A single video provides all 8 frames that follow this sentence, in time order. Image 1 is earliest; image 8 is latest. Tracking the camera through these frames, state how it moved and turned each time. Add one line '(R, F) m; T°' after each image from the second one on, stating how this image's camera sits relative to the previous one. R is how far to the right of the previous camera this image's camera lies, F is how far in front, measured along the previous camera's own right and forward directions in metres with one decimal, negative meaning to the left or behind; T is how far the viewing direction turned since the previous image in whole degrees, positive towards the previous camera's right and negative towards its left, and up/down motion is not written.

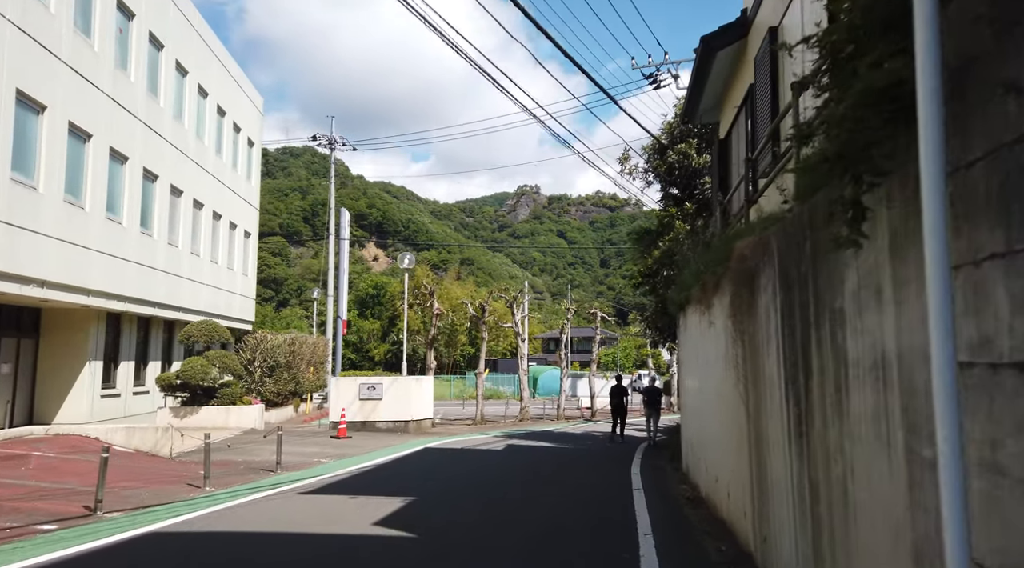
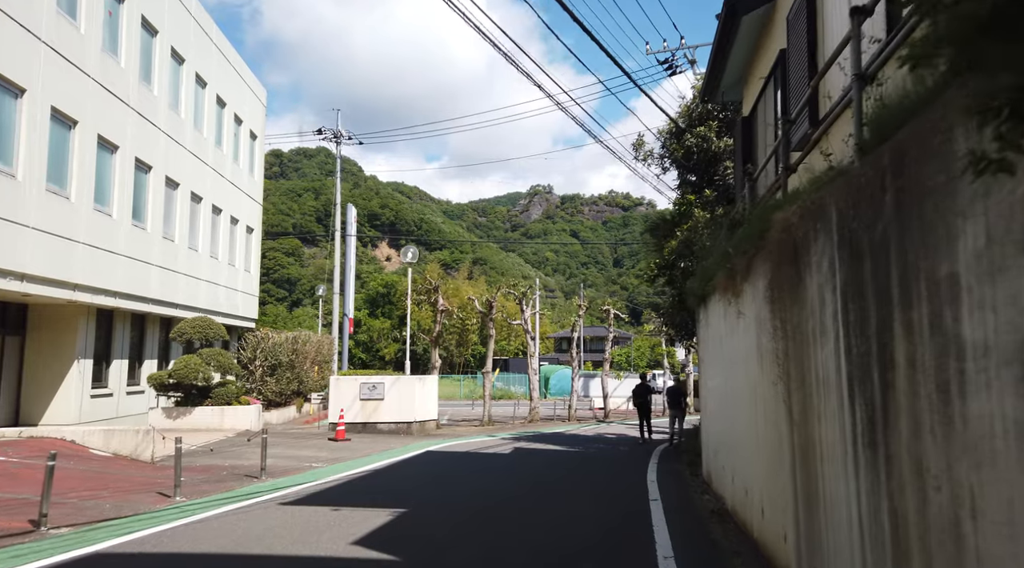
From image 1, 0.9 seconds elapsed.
(+0.1, +1.1) m; -1°
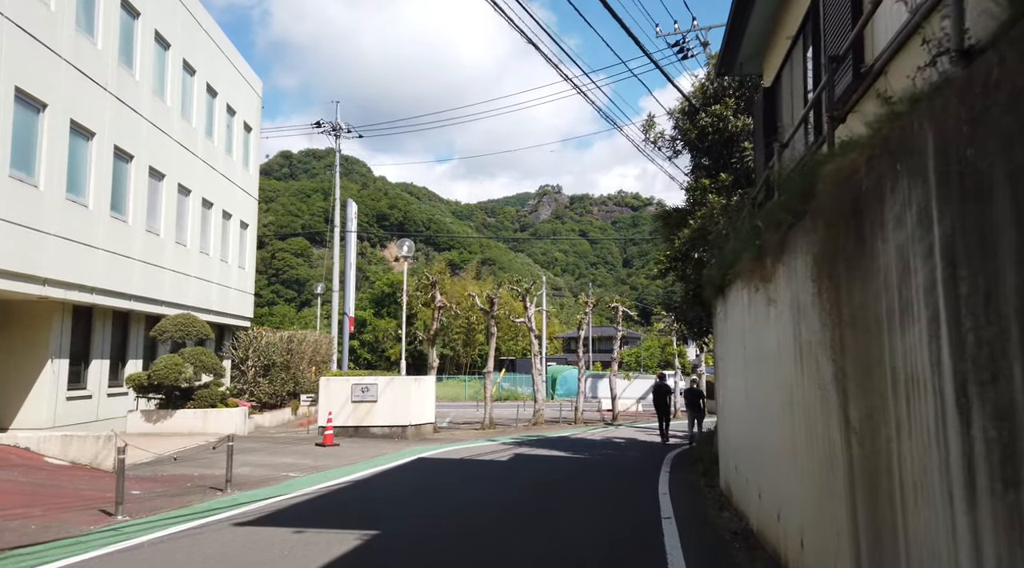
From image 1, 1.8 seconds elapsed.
(+0.2, +1.3) m; -1°
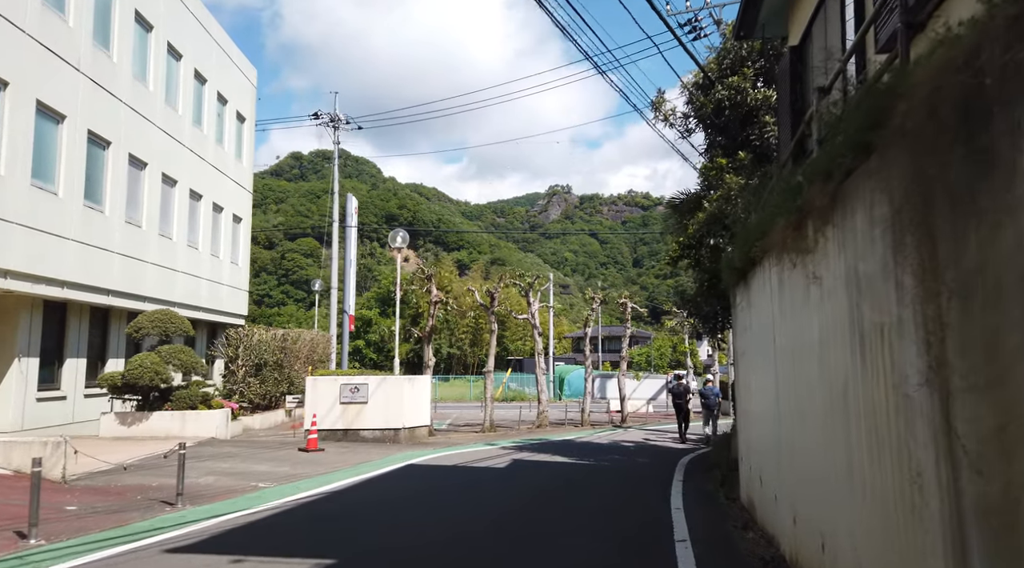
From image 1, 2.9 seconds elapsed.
(+0.2, +1.4) m; -1°
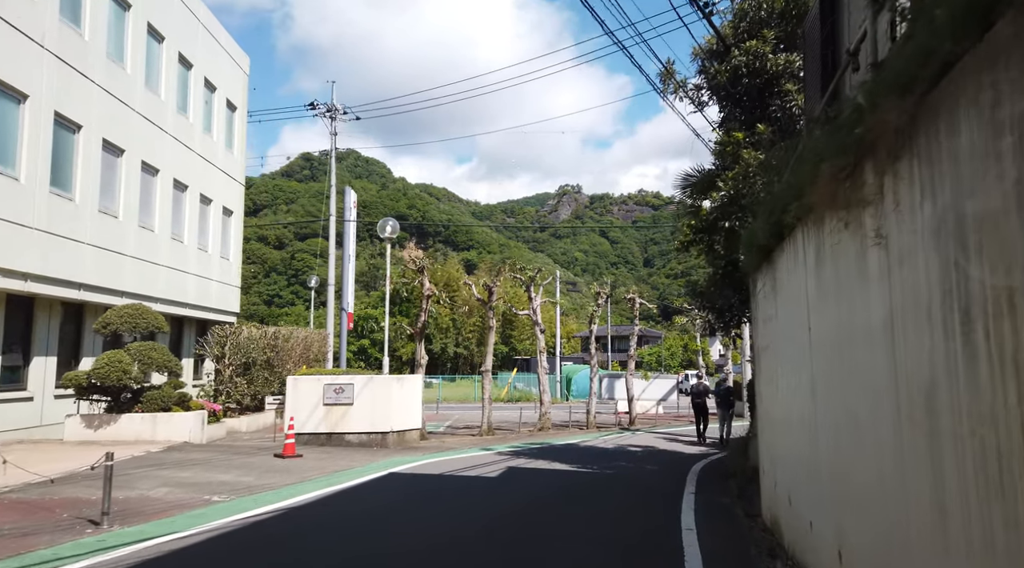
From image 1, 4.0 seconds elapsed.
(+0.3, +1.4) m; -1°
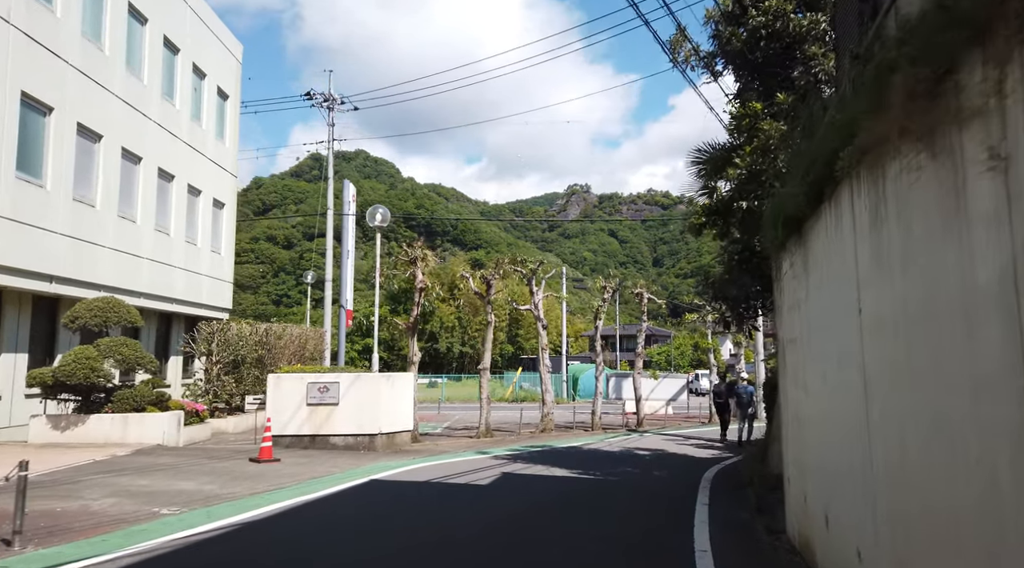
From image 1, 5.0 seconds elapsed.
(+0.2, +1.2) m; -1°
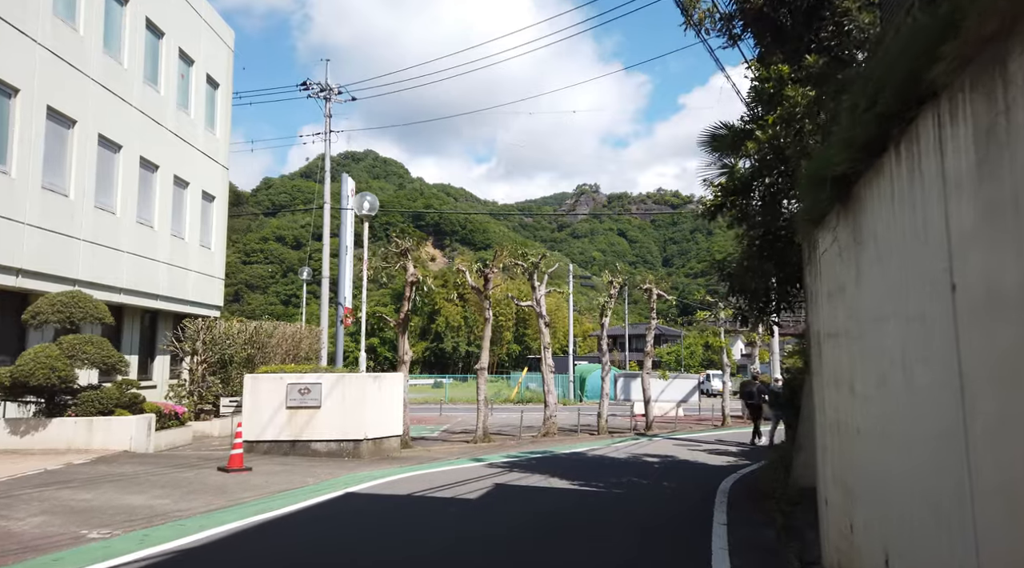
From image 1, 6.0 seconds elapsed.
(+0.2, +1.3) m; -1°
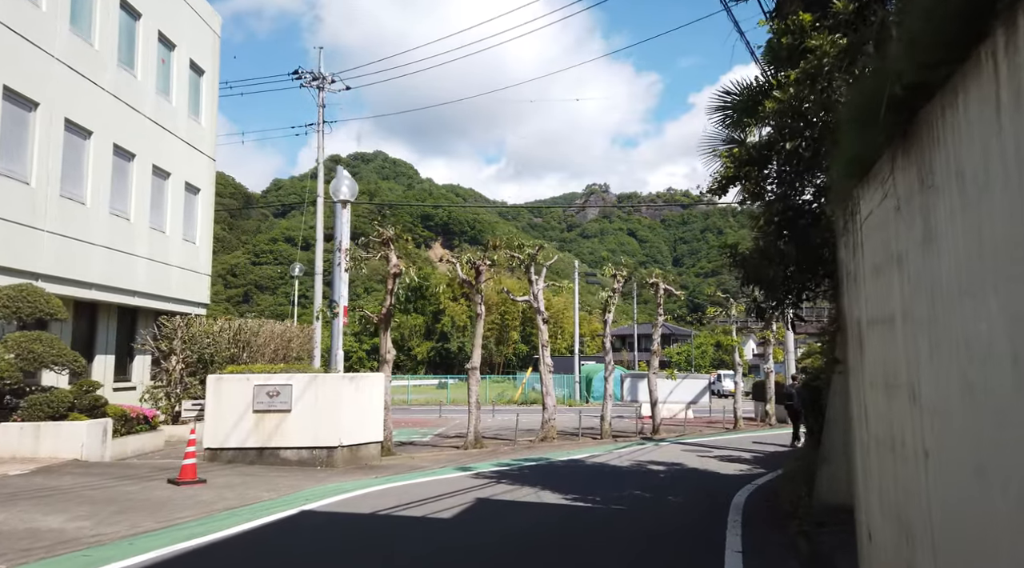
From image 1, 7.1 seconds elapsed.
(+0.3, +1.4) m; -1°
